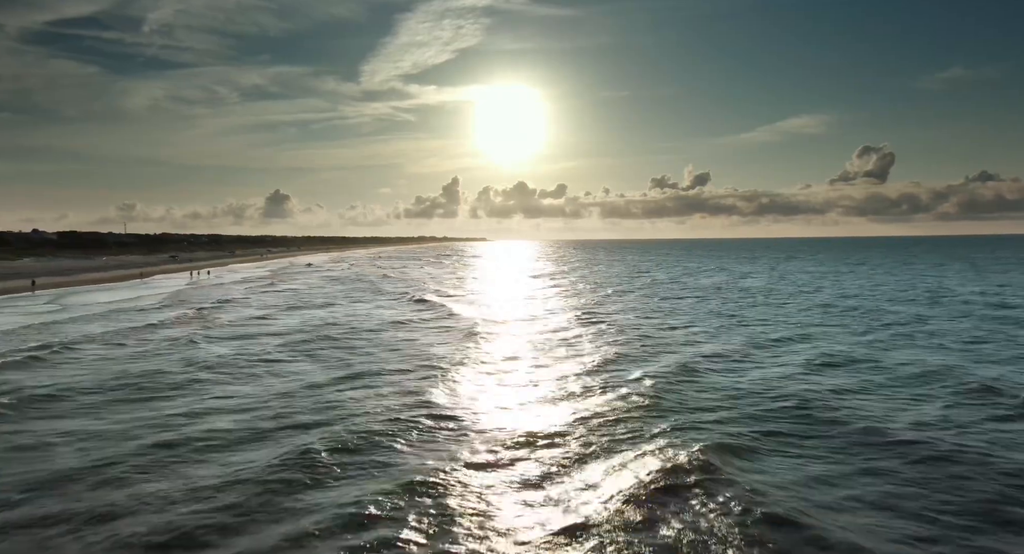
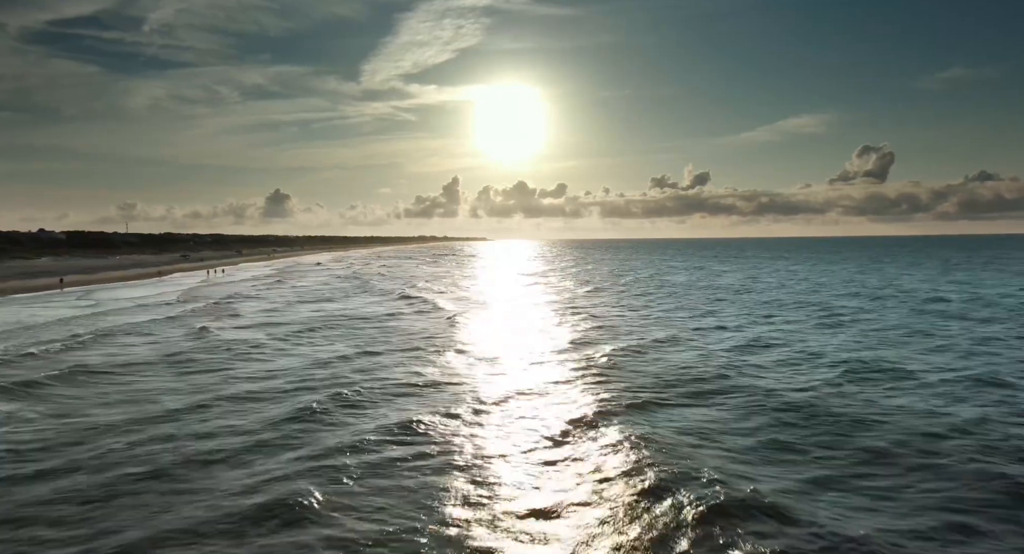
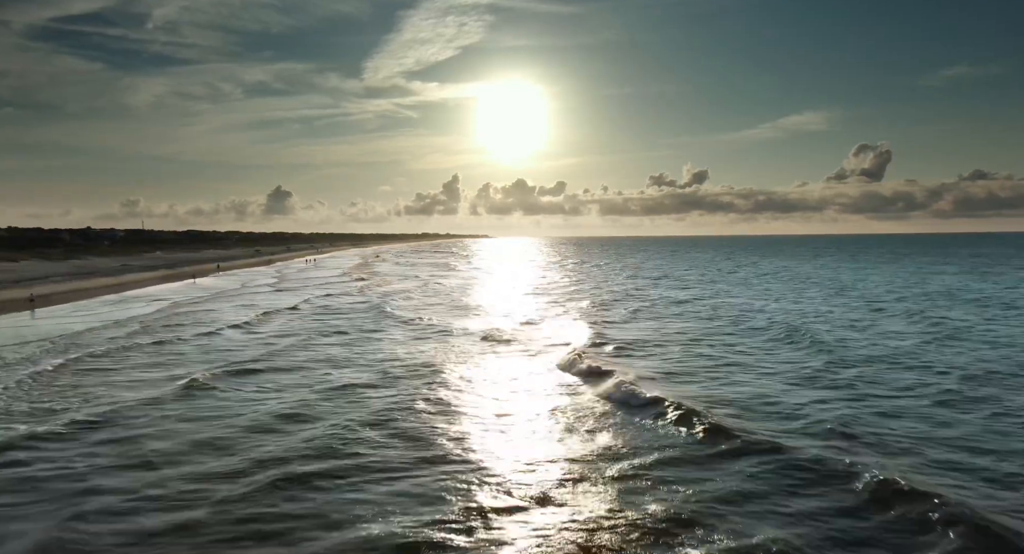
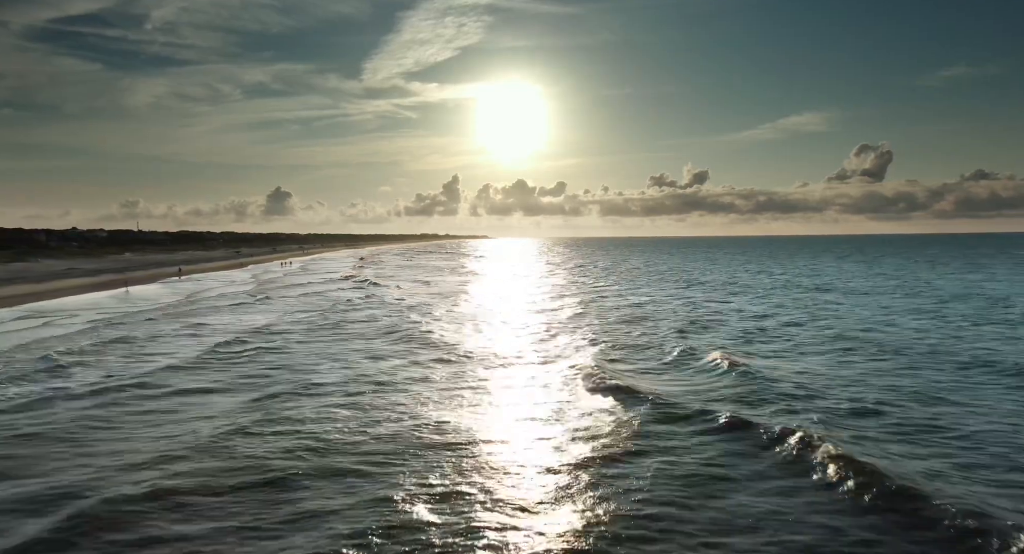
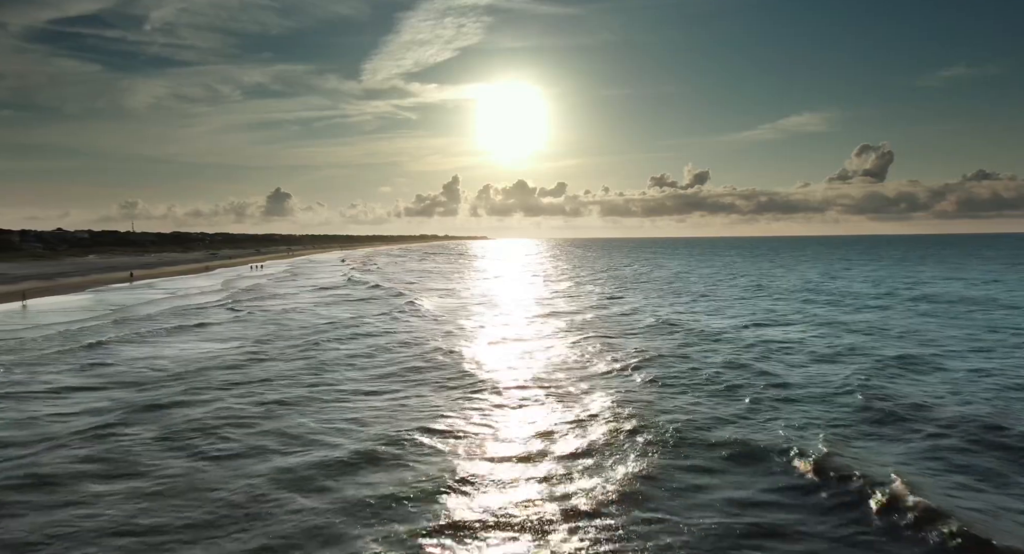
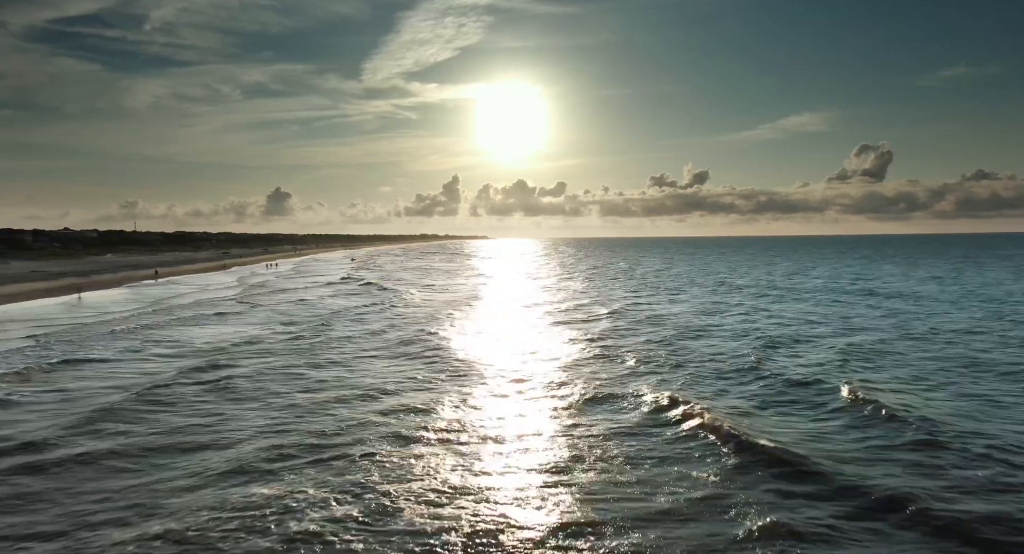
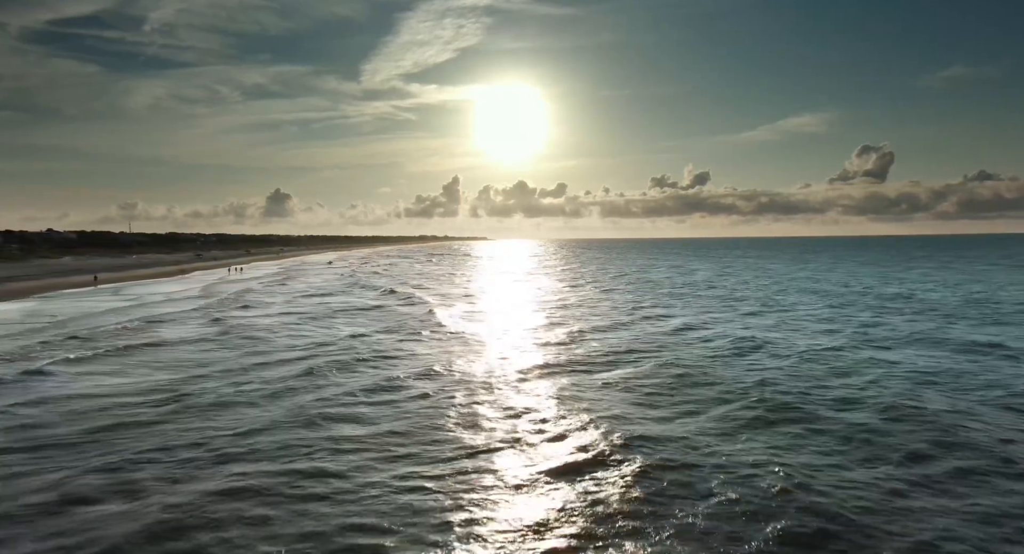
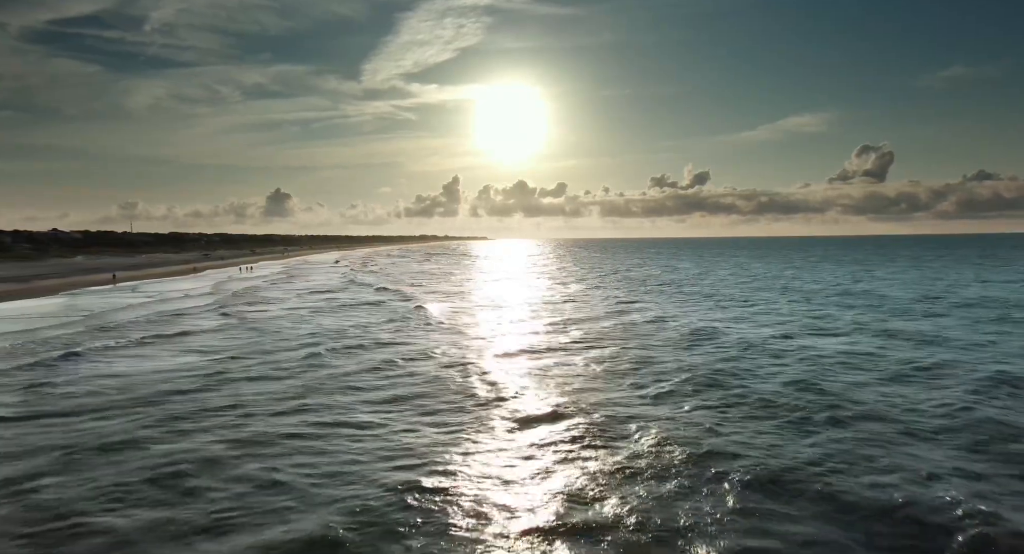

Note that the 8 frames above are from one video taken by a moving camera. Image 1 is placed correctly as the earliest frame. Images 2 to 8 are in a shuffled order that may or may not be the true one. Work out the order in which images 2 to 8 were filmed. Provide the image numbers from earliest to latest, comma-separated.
2, 7, 8, 5, 6, 4, 3
